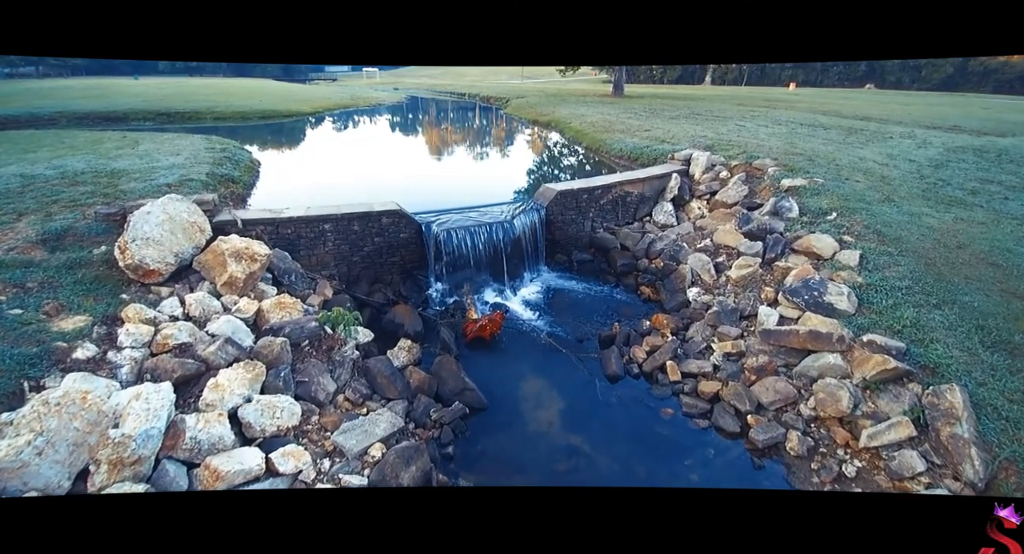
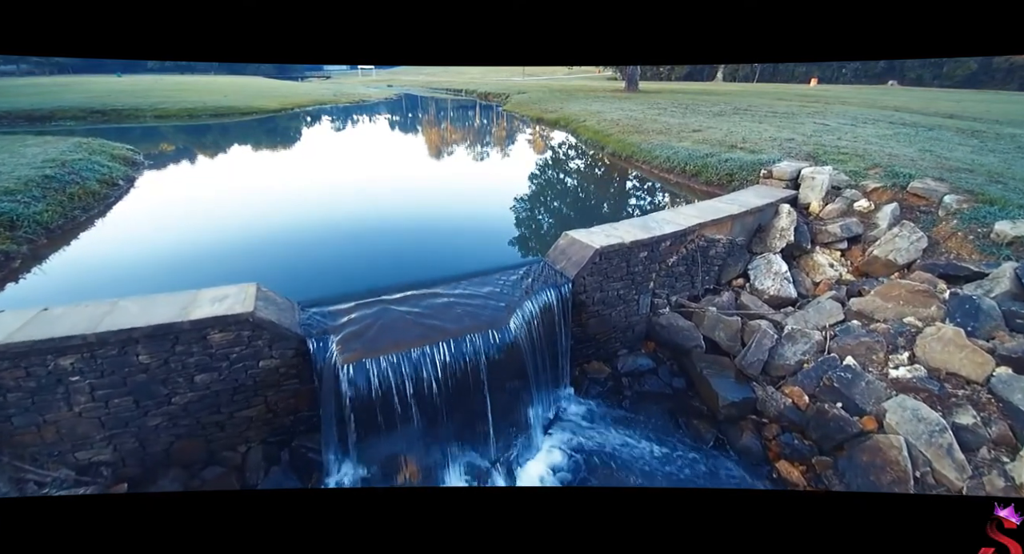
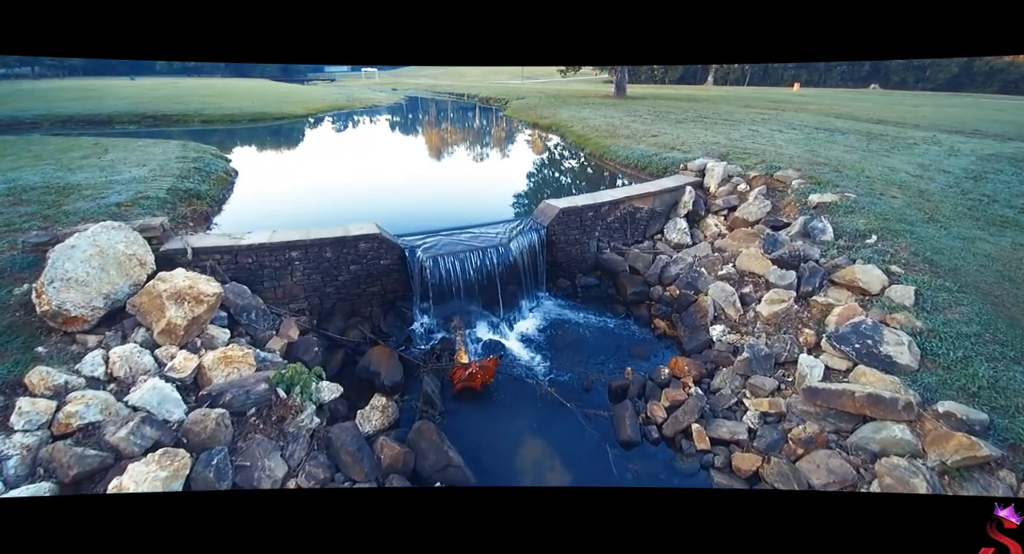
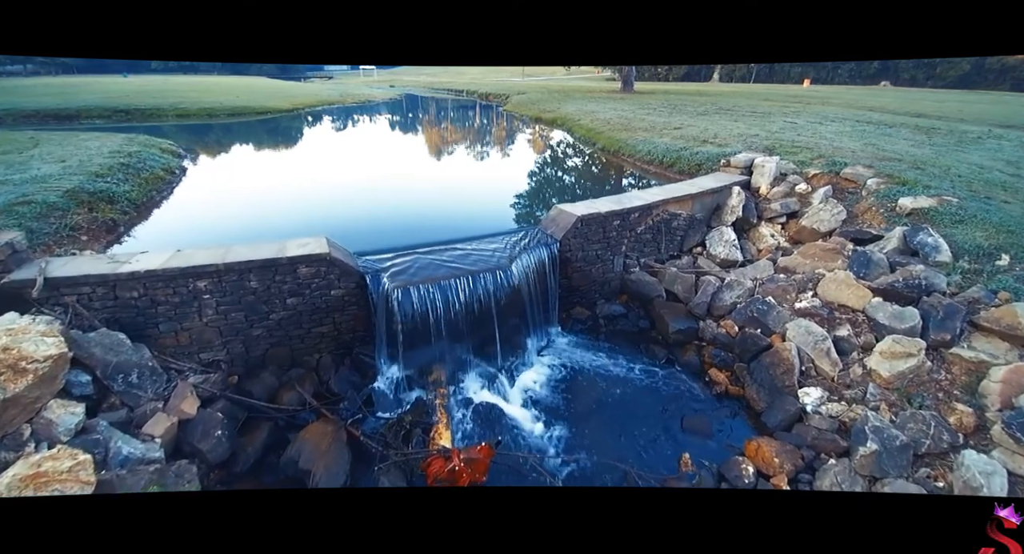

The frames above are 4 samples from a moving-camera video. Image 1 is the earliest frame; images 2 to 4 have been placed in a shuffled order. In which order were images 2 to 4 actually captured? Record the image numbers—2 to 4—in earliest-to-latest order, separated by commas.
3, 4, 2
